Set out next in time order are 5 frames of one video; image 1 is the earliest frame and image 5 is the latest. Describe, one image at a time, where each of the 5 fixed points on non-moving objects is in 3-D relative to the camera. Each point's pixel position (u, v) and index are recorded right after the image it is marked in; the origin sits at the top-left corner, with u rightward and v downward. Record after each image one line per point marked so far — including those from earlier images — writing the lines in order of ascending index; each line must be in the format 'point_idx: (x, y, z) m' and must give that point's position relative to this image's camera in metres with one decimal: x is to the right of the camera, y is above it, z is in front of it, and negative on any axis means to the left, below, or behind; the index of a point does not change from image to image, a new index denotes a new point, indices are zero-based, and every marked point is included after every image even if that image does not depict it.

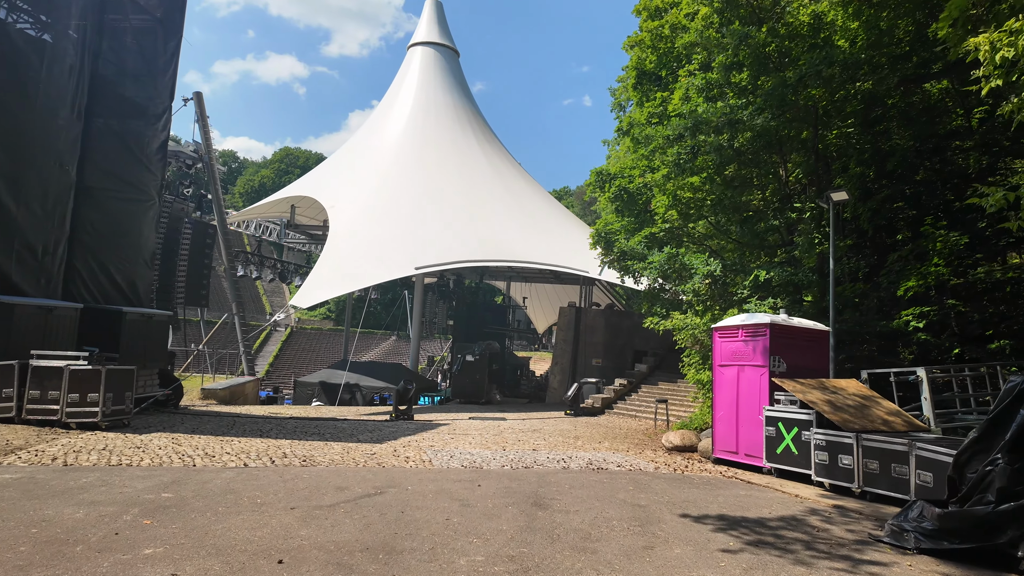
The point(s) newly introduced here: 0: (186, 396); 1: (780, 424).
0: (-9.3, -3.1, +16.7) m
1: (+3.6, -1.8, +7.9) m
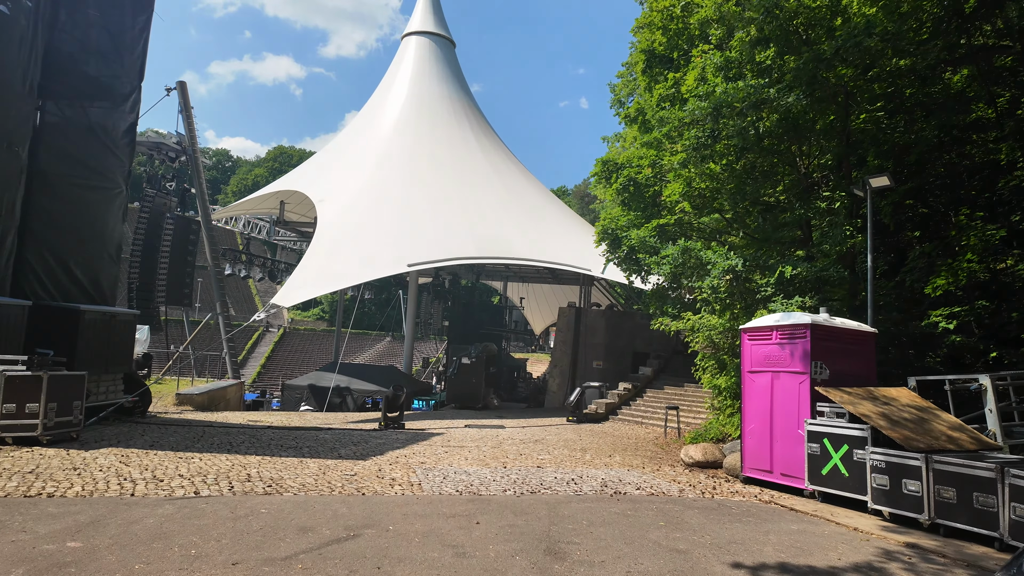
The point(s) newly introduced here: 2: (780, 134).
0: (-9.3, -3.0, +15.6) m
1: (+3.7, -1.8, +6.8) m
2: (+4.9, +2.9, +10.7) m
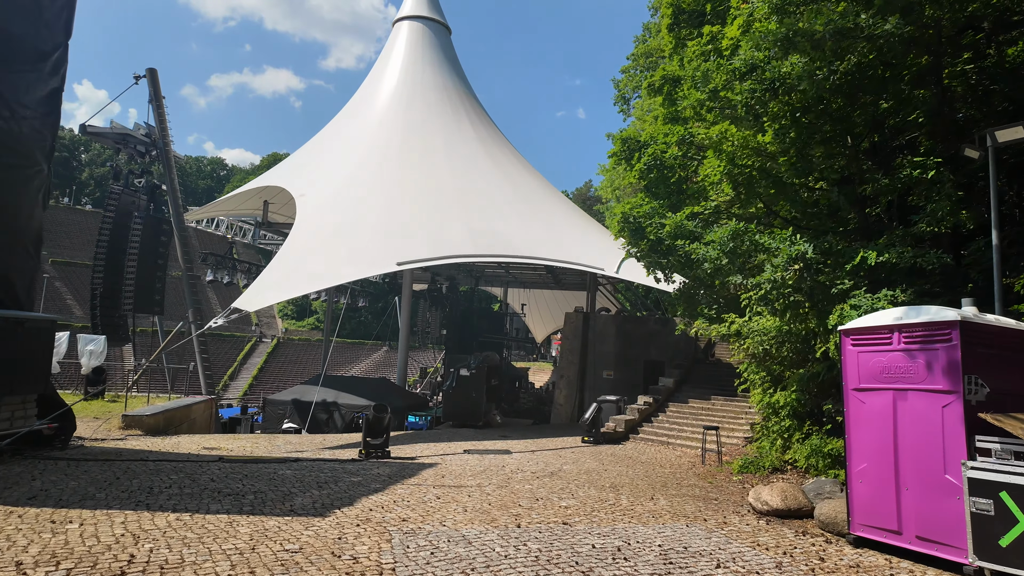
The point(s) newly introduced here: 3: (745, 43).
0: (-9.2, -3.1, +13.3) m
1: (+3.8, -1.6, +4.6) m
2: (+5.0, +3.0, +8.5) m
3: (+3.9, +4.1, +9.8) m
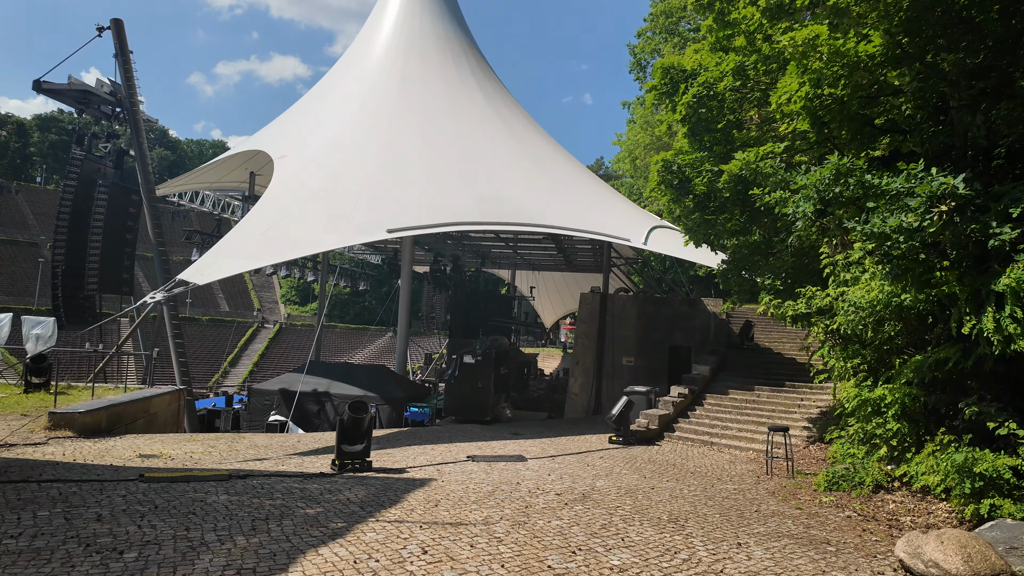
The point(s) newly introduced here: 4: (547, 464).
0: (-8.9, -2.5, +11.0) m
1: (+4.0, -1.2, +2.1) m
2: (+5.2, +3.5, +5.9) m
3: (+4.1, +4.6, +7.2) m
4: (+0.6, -2.7, +9.1) m
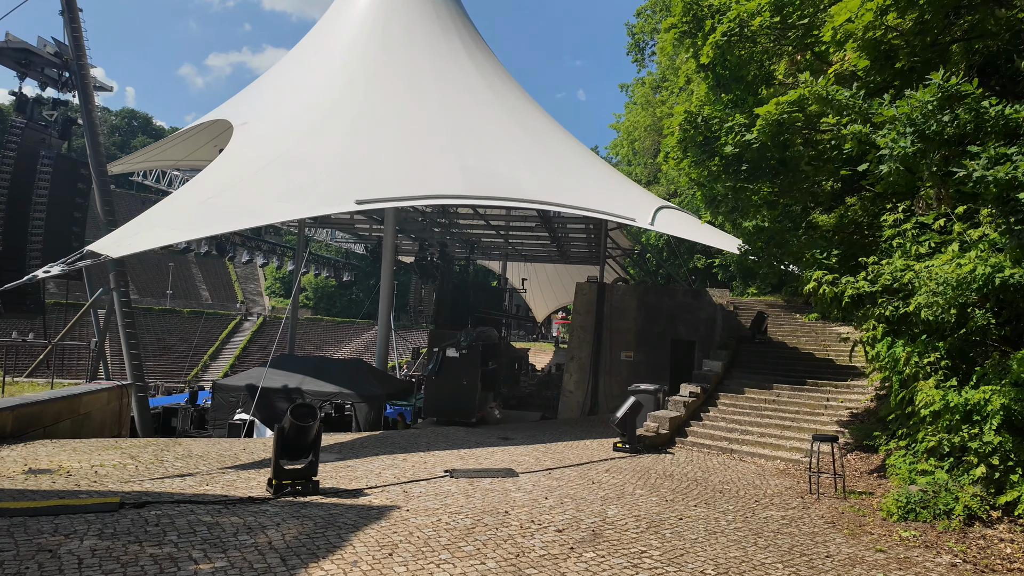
0: (-9.1, -2.1, +9.0) m
1: (+3.9, -1.0, +0.4) m
2: (+5.1, +3.7, +4.2) m
3: (+4.0, +4.9, +5.4) m
4: (+0.4, -2.4, +7.3) m
